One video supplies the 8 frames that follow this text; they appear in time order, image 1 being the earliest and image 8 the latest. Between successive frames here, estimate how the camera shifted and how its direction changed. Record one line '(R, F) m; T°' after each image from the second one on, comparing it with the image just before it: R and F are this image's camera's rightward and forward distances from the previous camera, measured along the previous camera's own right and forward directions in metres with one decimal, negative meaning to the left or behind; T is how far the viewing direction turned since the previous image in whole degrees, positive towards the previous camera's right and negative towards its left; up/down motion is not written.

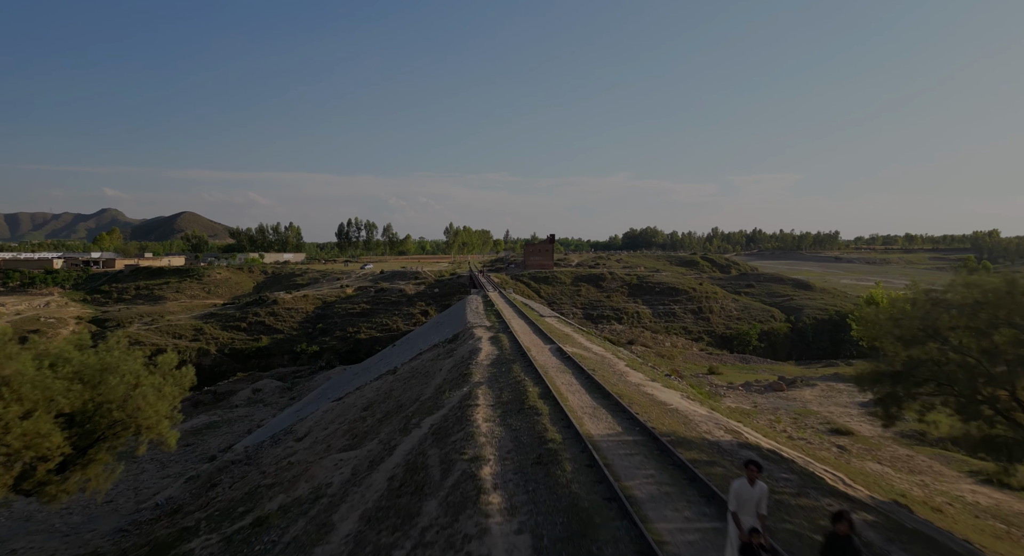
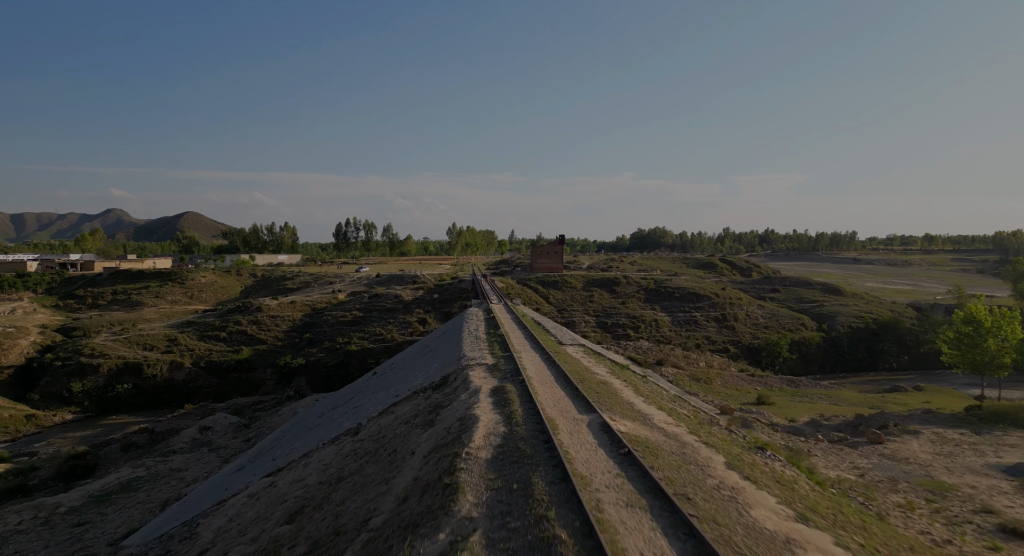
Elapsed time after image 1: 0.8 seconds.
(-0.2, +5.8) m; 0°
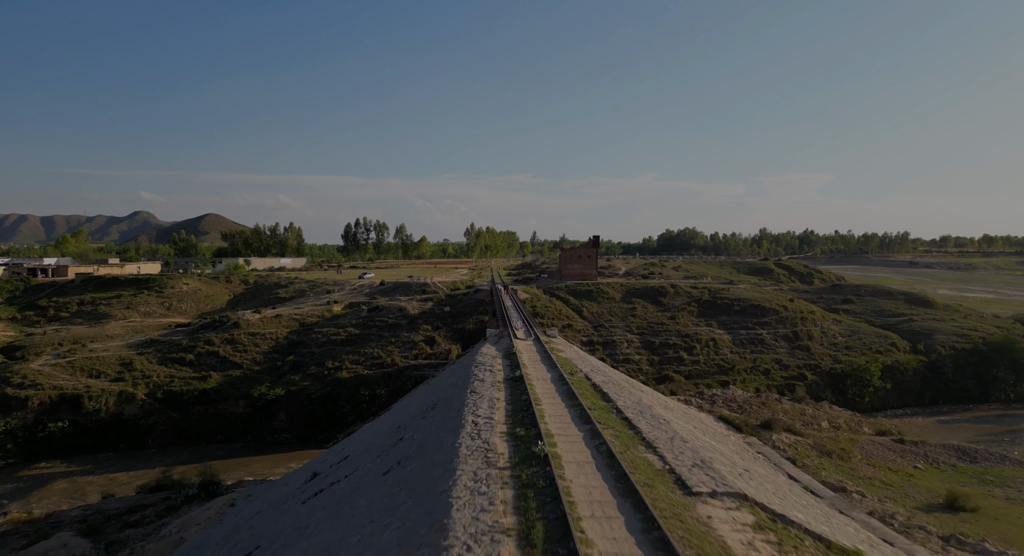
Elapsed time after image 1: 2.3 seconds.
(-0.5, +10.5) m; -2°
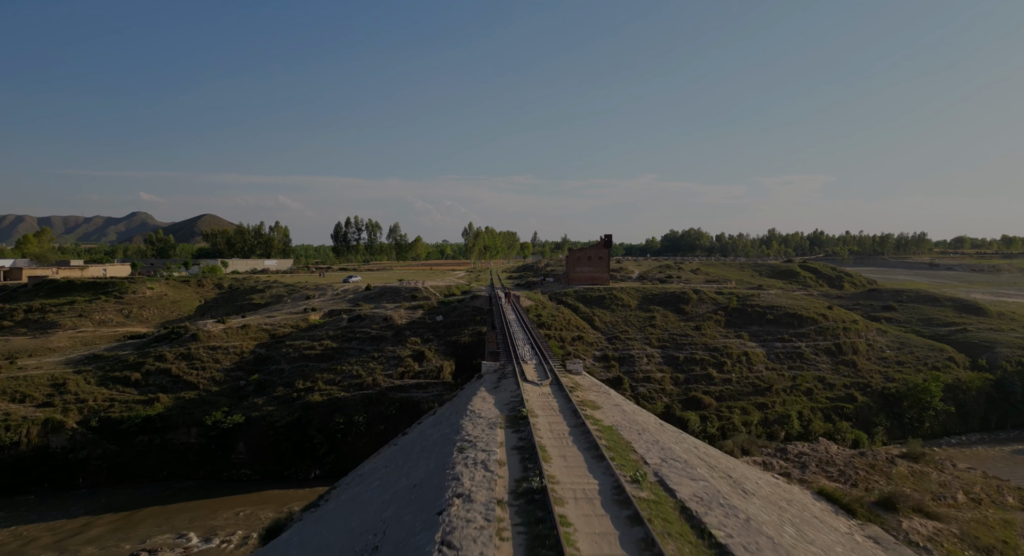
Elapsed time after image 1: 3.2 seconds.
(-0.2, +6.7) m; 0°
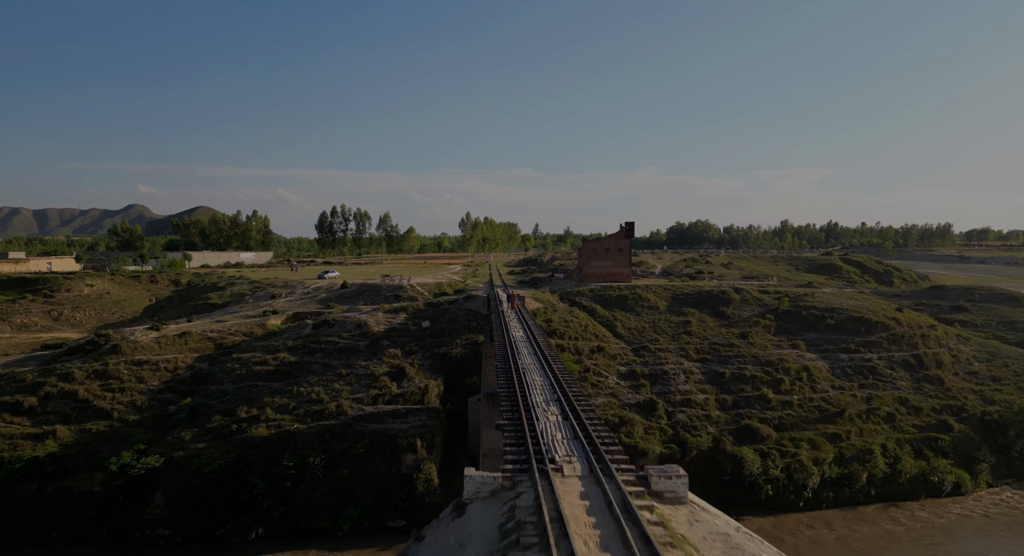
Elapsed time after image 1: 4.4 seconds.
(-0.2, +8.8) m; 0°
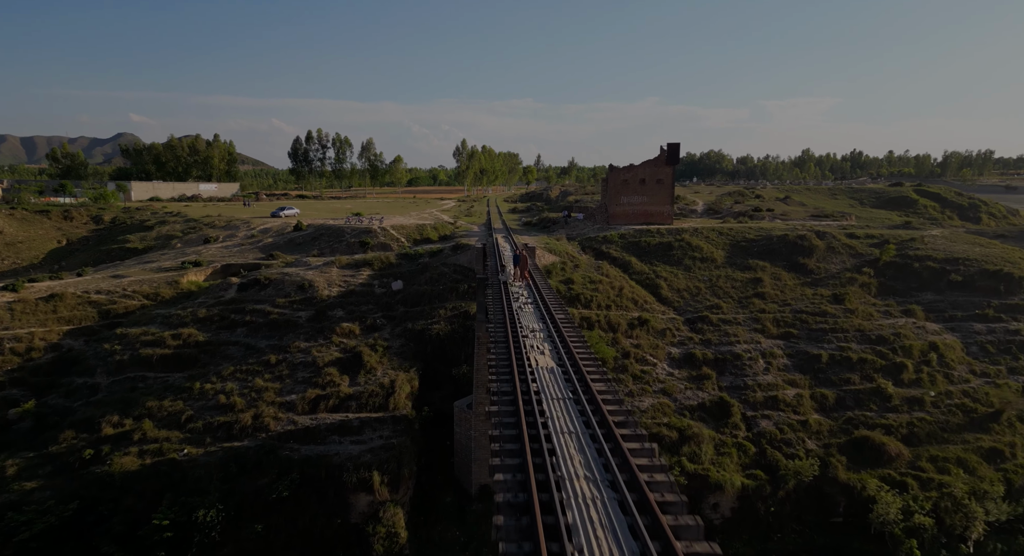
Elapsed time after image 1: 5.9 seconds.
(-0.2, +11.0) m; 0°
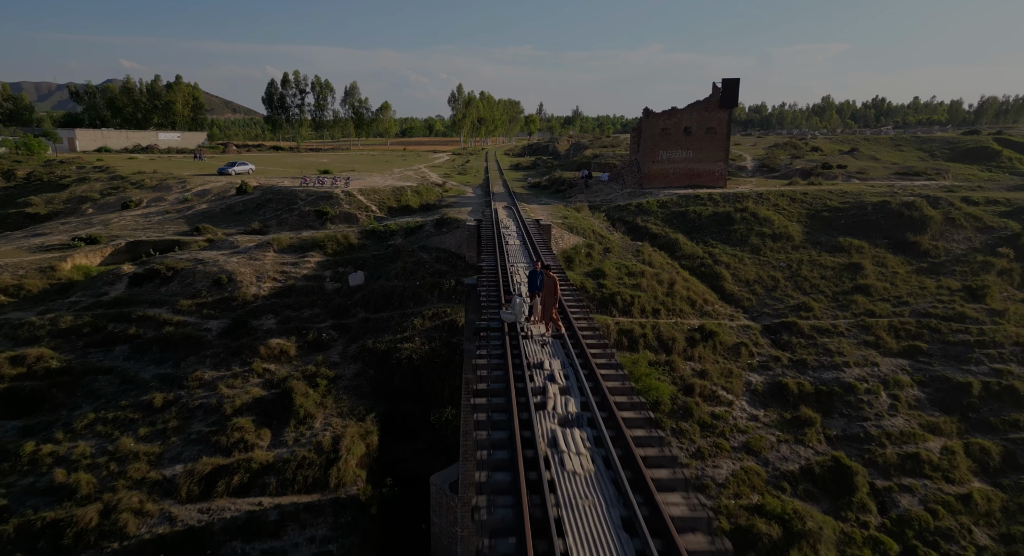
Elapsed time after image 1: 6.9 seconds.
(-0.2, +8.1) m; 0°
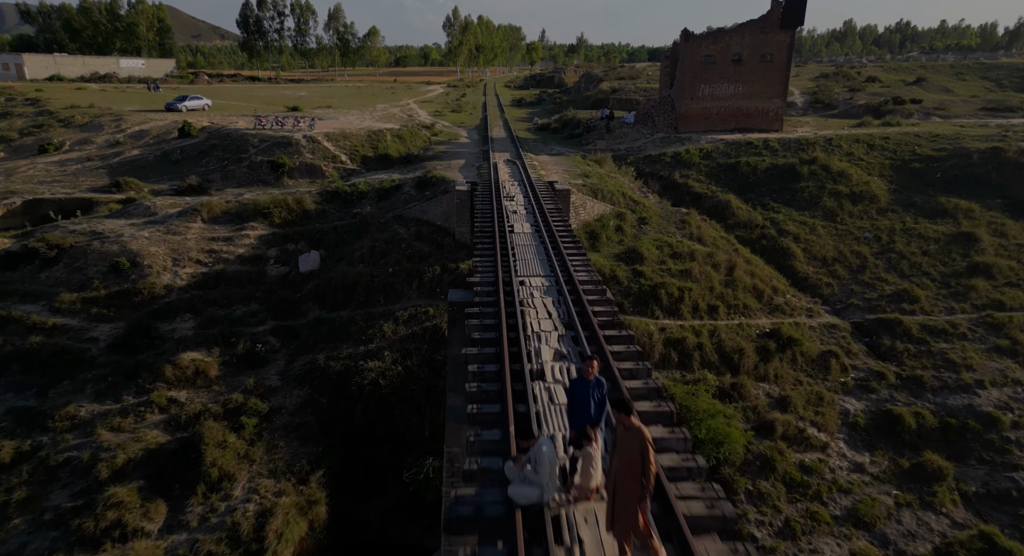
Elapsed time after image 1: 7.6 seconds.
(-0.1, +5.0) m; 0°
